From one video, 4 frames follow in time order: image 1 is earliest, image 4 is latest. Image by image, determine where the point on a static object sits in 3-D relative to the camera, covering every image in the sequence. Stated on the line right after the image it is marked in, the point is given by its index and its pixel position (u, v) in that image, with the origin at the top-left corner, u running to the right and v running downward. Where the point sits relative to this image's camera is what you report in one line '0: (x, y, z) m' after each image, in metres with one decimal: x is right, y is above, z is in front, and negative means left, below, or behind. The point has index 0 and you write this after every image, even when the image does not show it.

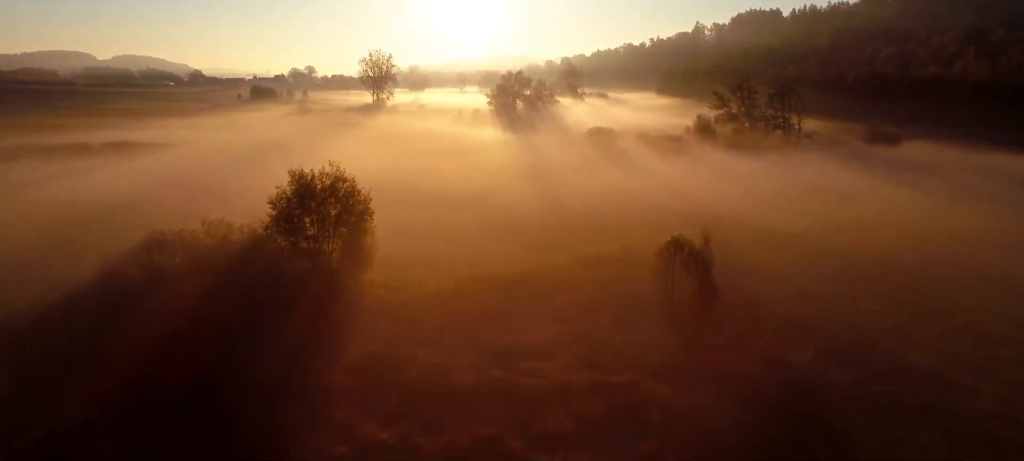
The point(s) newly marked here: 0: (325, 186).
0: (-3.5, +0.8, +11.7) m
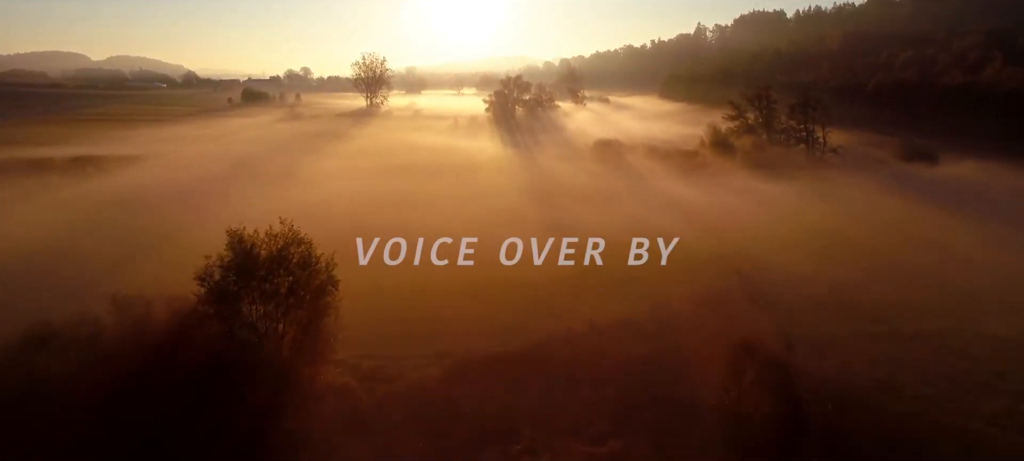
0: (-3.4, -0.3, +8.9) m
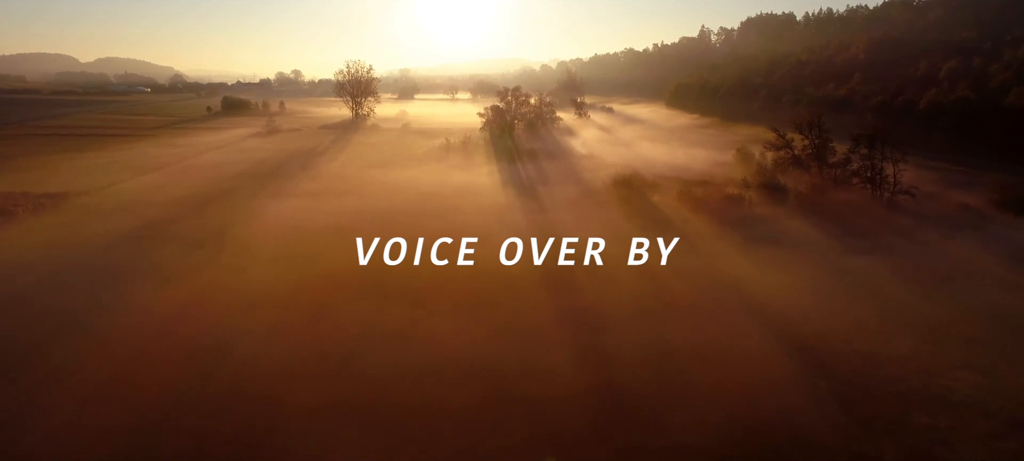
0: (-3.3, -2.8, +2.9) m
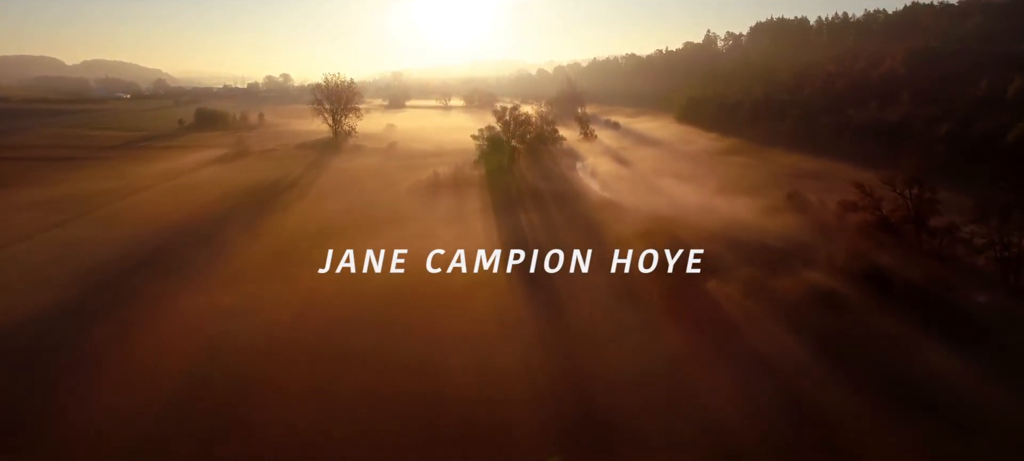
0: (-3.2, -5.9, -4.3) m
